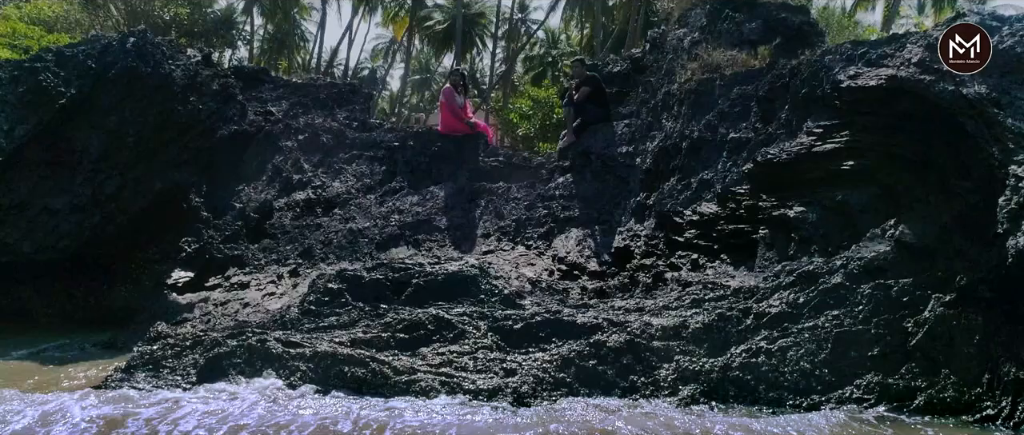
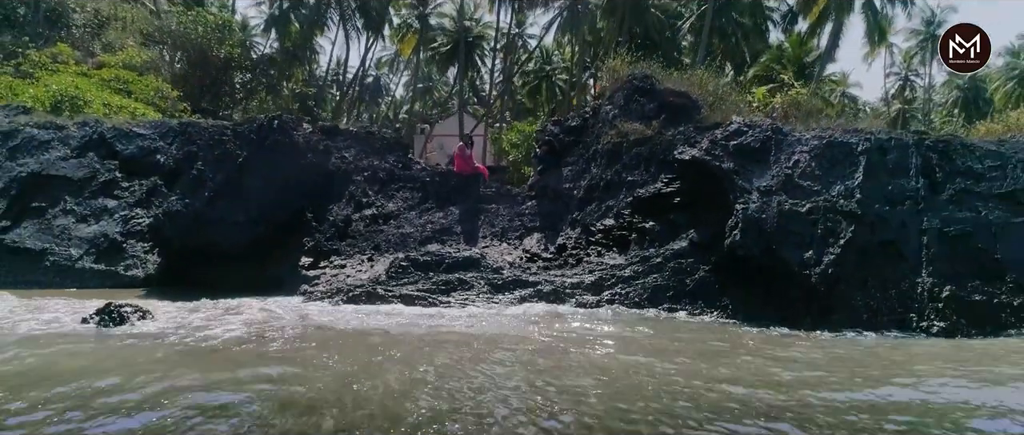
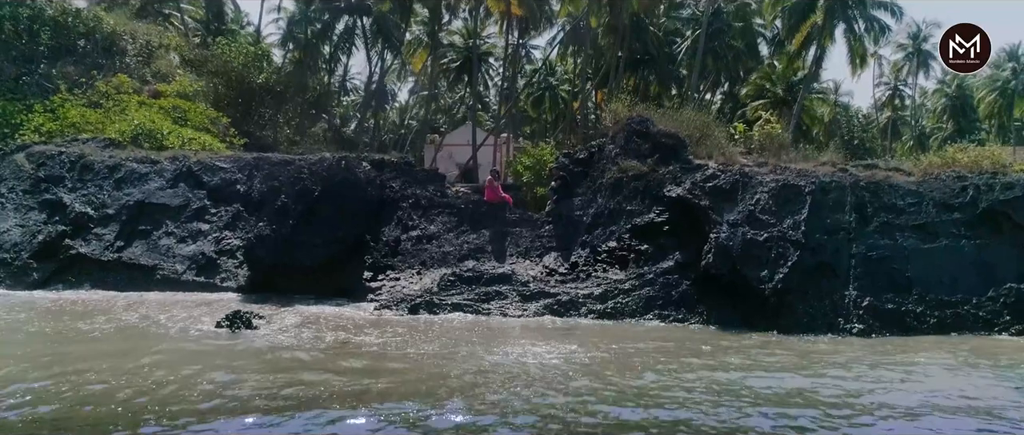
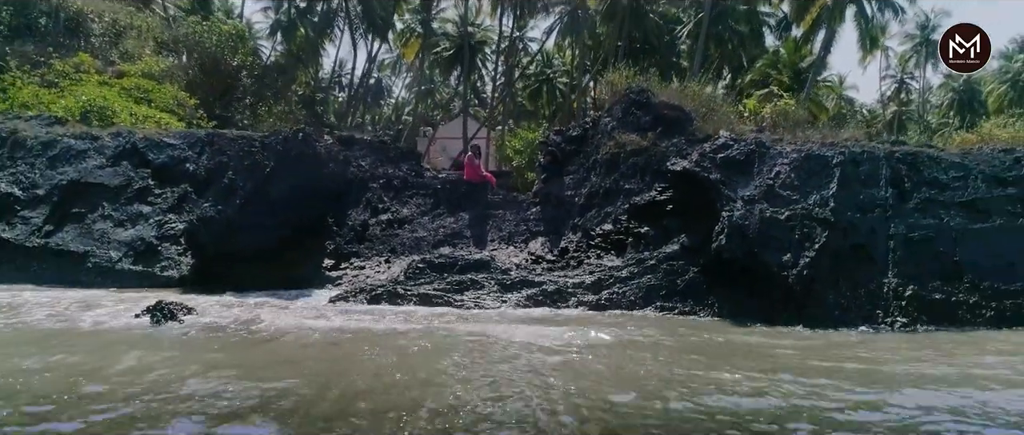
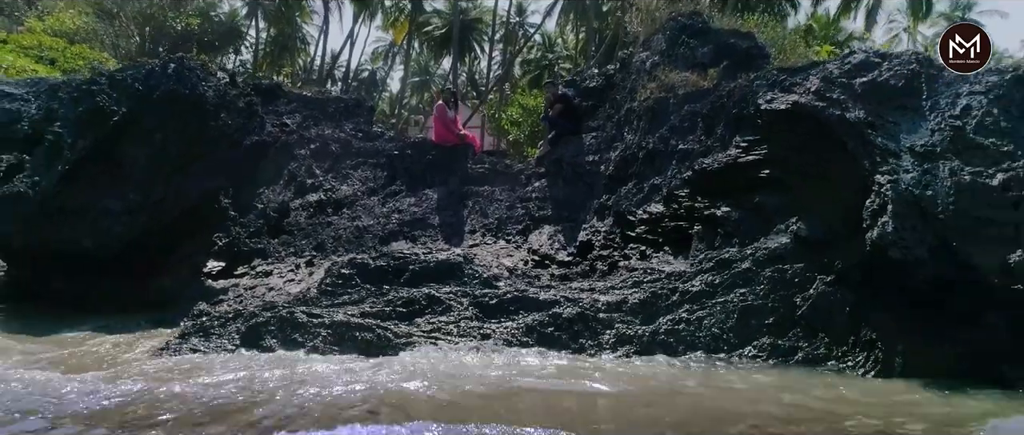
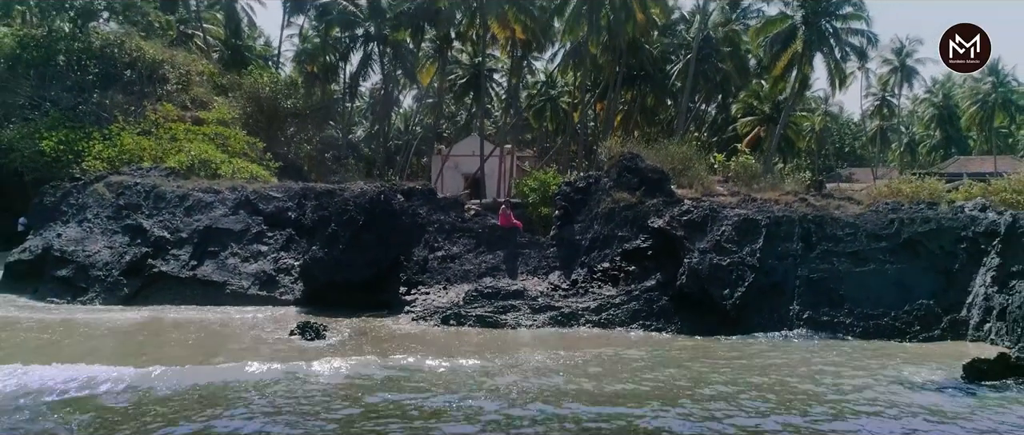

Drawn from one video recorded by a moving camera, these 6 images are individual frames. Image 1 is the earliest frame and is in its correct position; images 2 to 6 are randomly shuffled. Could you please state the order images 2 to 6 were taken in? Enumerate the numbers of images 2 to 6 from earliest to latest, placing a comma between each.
5, 2, 4, 3, 6
